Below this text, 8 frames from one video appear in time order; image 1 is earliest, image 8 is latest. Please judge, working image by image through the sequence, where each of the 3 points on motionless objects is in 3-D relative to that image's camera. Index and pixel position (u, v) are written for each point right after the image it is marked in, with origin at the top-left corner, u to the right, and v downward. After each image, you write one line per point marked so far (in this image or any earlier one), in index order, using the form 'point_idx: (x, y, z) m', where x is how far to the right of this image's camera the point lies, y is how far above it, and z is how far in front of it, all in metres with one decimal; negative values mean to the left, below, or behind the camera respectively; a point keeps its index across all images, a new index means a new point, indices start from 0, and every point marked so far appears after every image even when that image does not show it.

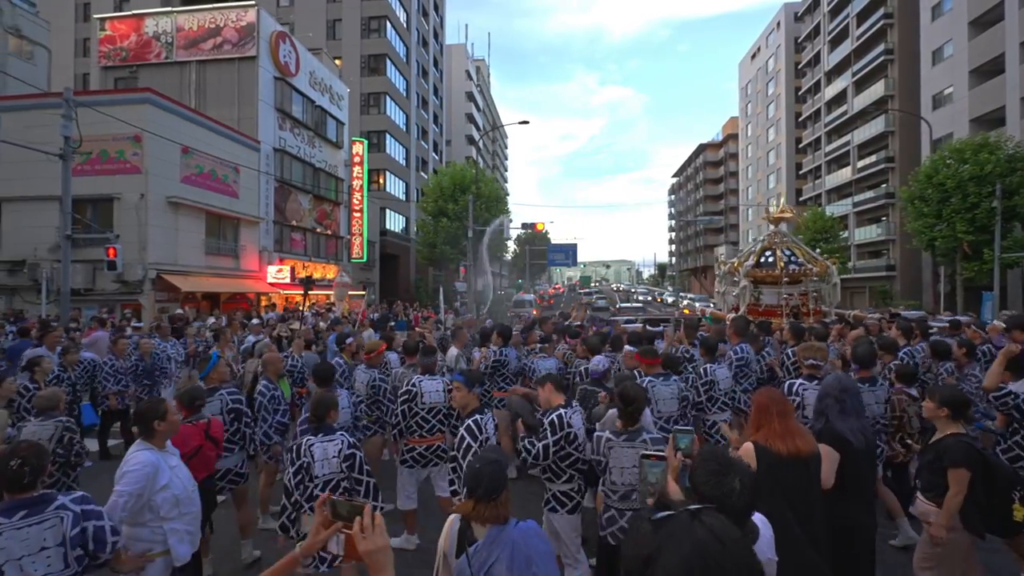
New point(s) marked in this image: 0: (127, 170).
0: (-10.8, +3.3, +18.3) m
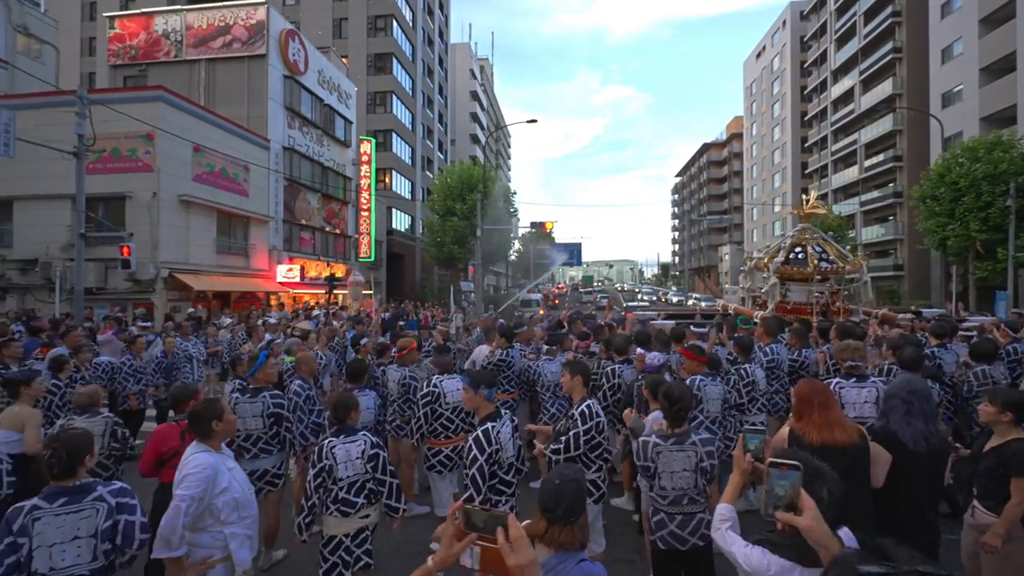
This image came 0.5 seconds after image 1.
0: (-10.4, +3.4, +18.2) m
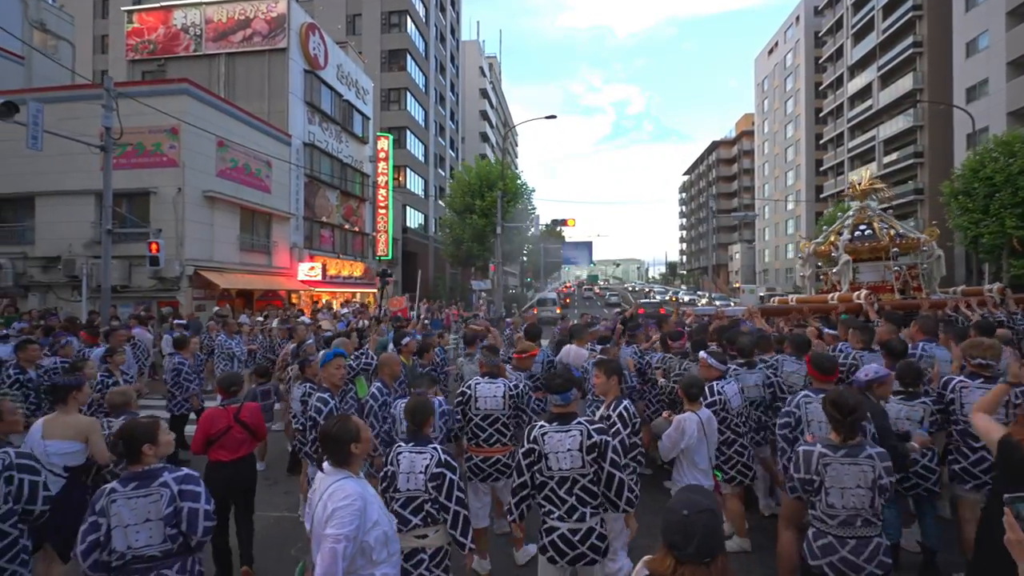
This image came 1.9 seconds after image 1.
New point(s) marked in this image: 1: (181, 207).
0: (-9.6, +3.4, +17.8) m
1: (-9.1, +2.2, +17.8) m
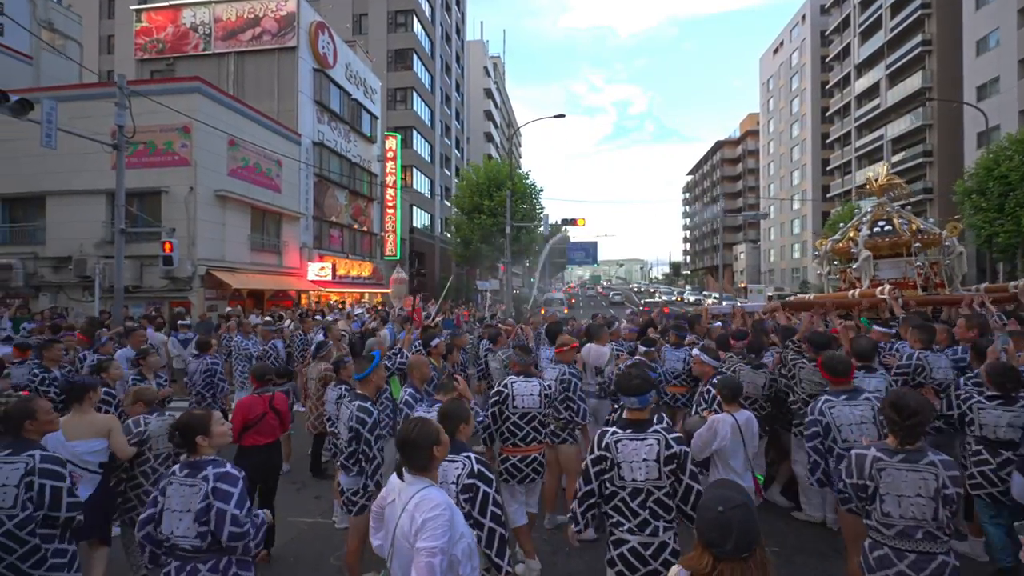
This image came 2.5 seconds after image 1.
0: (-9.2, +3.4, +17.7) m
1: (-8.7, +2.2, +17.6) m
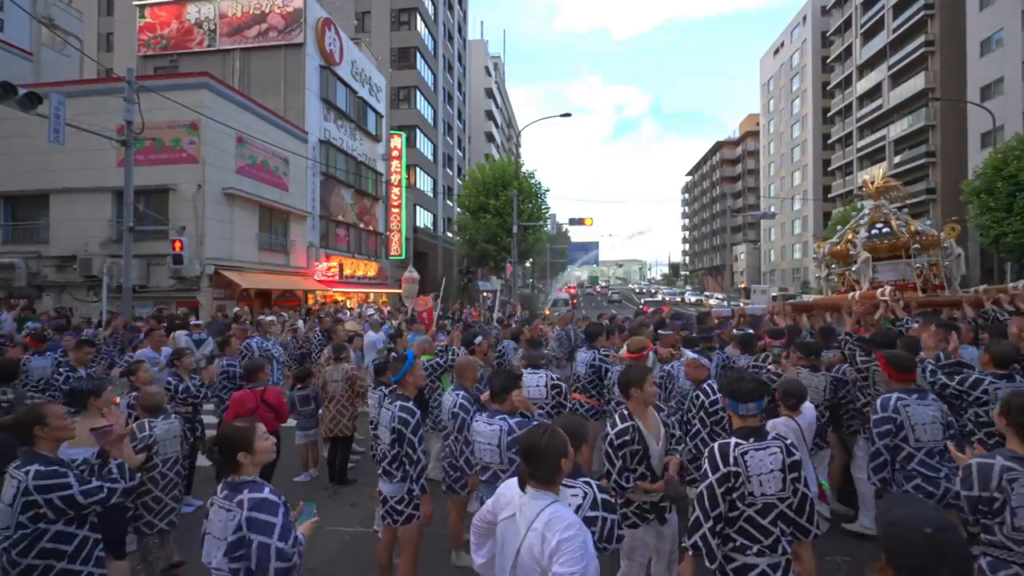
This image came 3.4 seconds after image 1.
0: (-8.9, +3.4, +17.4) m
1: (-8.3, +2.2, +17.3) m
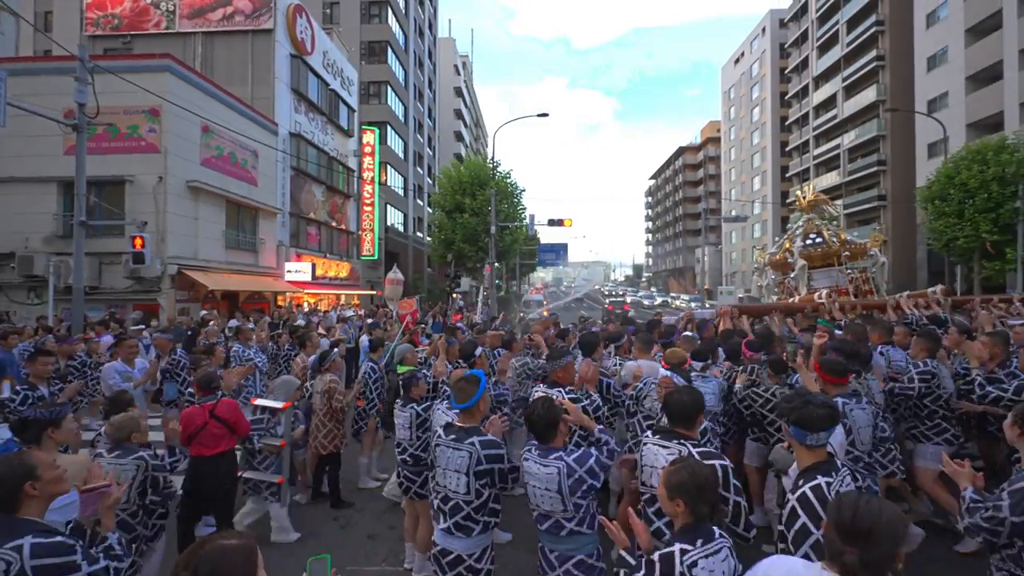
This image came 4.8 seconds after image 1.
0: (-9.1, +3.4, +15.9) m
1: (-8.6, +2.2, +15.9) m
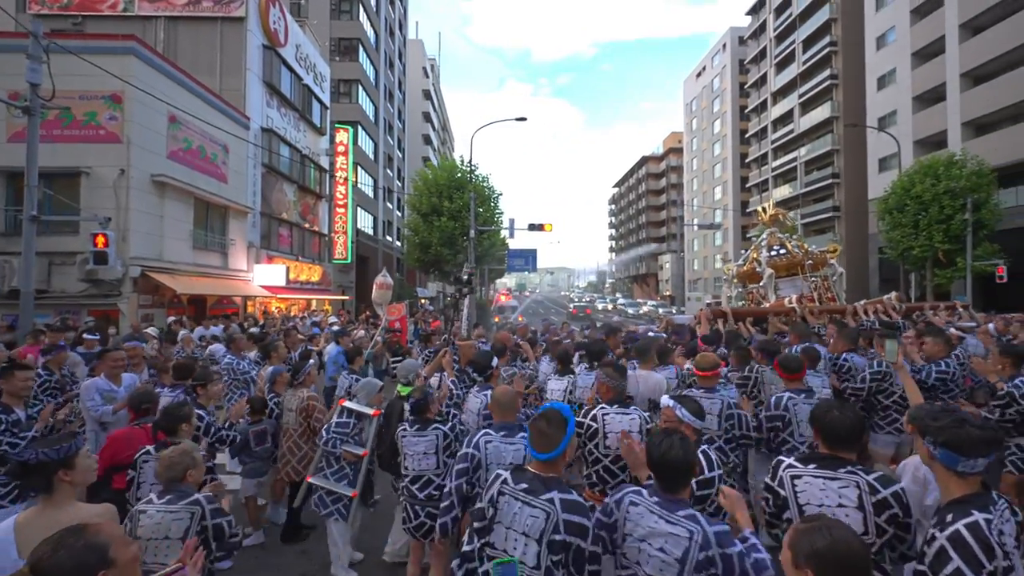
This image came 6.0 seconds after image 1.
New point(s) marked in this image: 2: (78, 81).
0: (-9.3, +3.3, +14.5) m
1: (-8.7, +2.1, +14.5) m
2: (-9.8, +4.6, +14.6) m
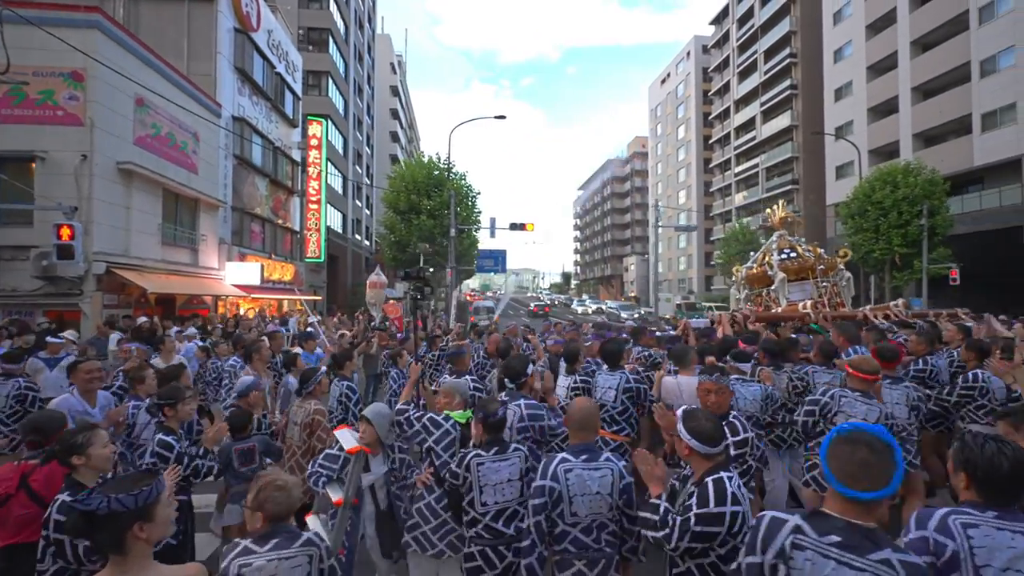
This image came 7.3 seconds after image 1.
0: (-9.2, +3.4, +13.1) m
1: (-8.7, +2.2, +13.1) m
2: (-9.8, +4.6, +13.2) m
